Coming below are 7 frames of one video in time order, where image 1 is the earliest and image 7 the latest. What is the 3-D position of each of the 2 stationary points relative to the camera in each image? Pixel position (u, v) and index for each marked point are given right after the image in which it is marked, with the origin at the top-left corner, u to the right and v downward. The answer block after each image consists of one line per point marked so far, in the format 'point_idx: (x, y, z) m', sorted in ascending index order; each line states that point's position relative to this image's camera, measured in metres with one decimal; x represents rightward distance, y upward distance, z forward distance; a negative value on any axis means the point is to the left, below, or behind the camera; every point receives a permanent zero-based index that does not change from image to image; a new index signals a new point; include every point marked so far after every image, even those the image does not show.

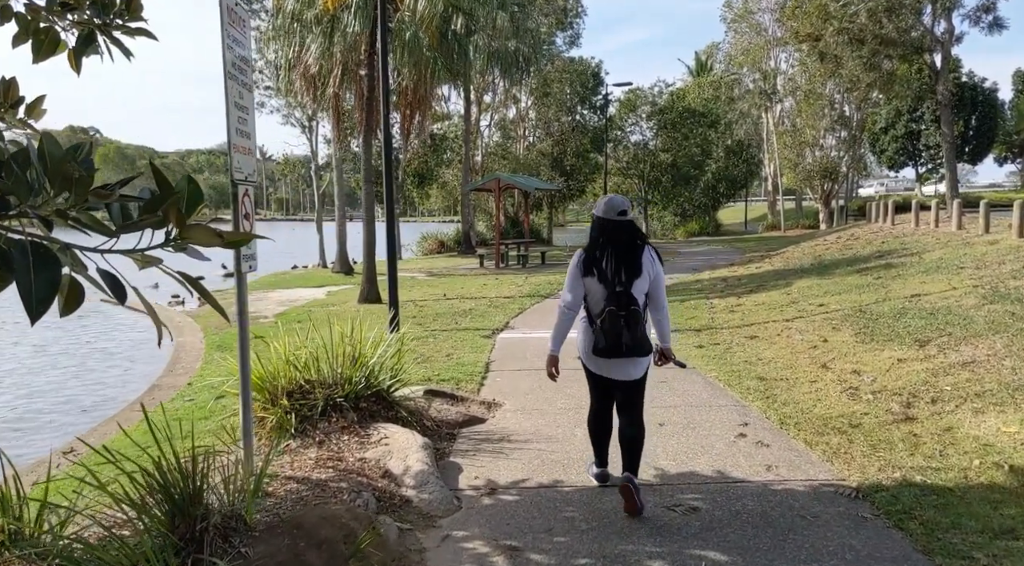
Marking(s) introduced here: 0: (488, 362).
0: (-0.3, -0.9, +8.8) m
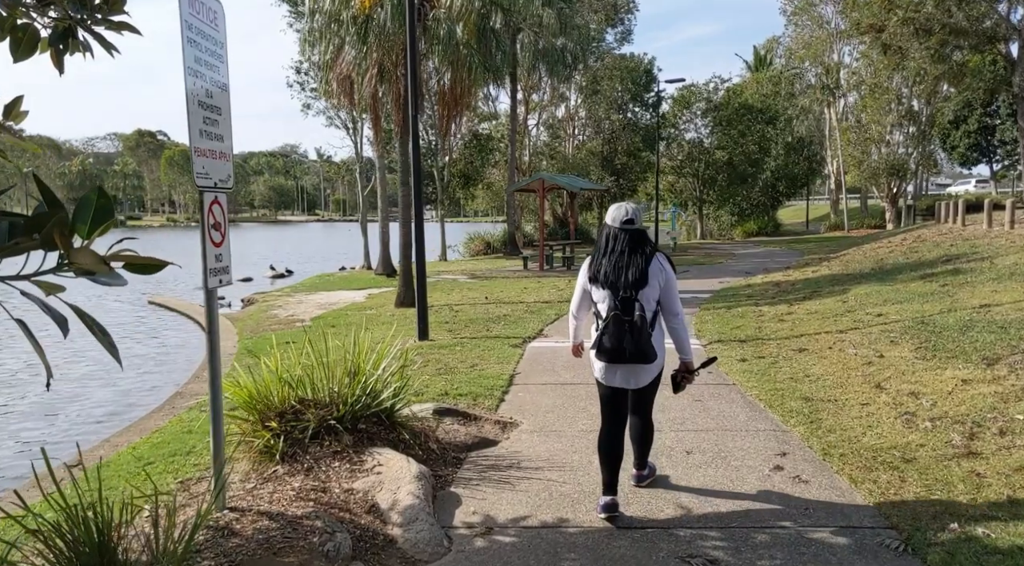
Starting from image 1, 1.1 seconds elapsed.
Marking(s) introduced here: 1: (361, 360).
0: (0.0, -0.9, +8.3) m
1: (-1.1, -0.5, +5.8) m
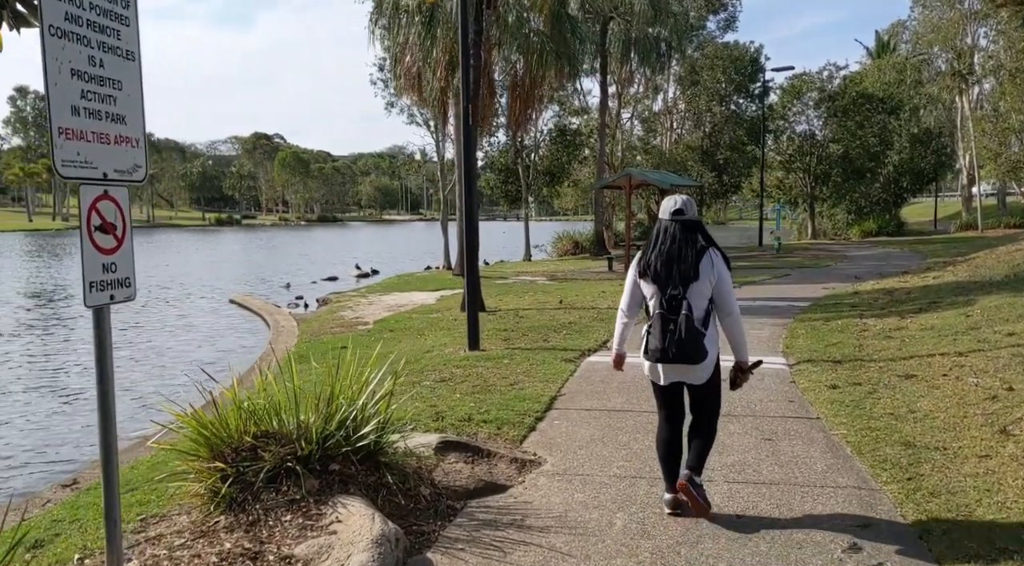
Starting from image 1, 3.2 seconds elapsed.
0: (+0.4, -1.0, +7.2) m
1: (-1.0, -0.6, +4.9) m
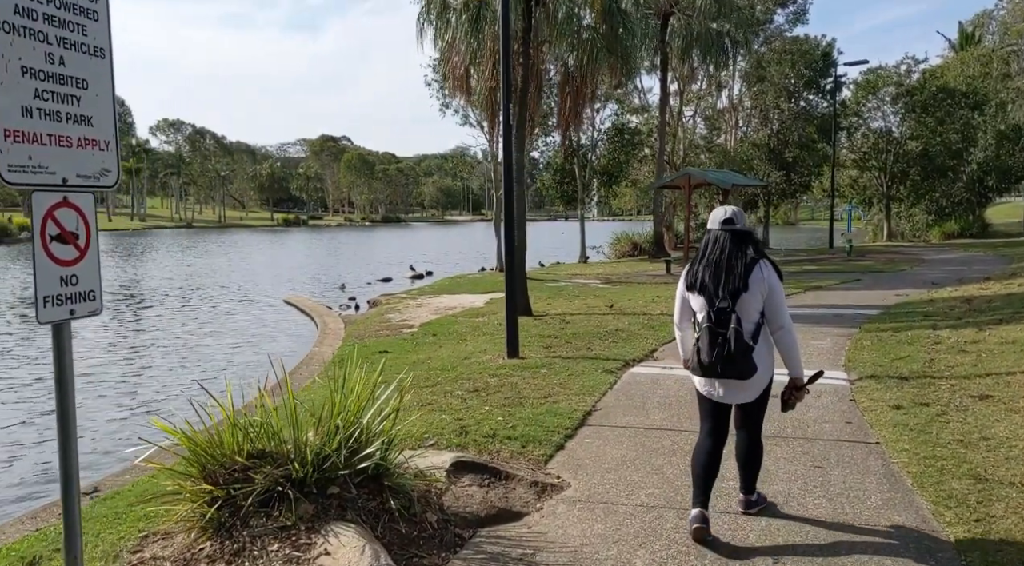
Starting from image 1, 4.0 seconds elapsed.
0: (+0.6, -1.1, +6.8) m
1: (-0.9, -0.7, +4.6) m
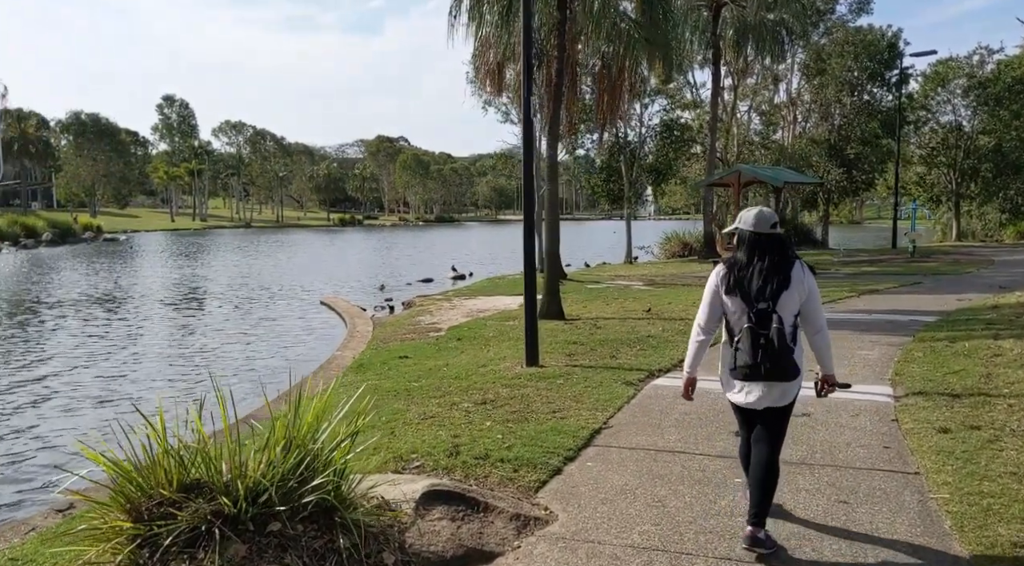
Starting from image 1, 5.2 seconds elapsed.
0: (+0.7, -1.1, +6.2) m
1: (-1.1, -0.7, +4.1) m
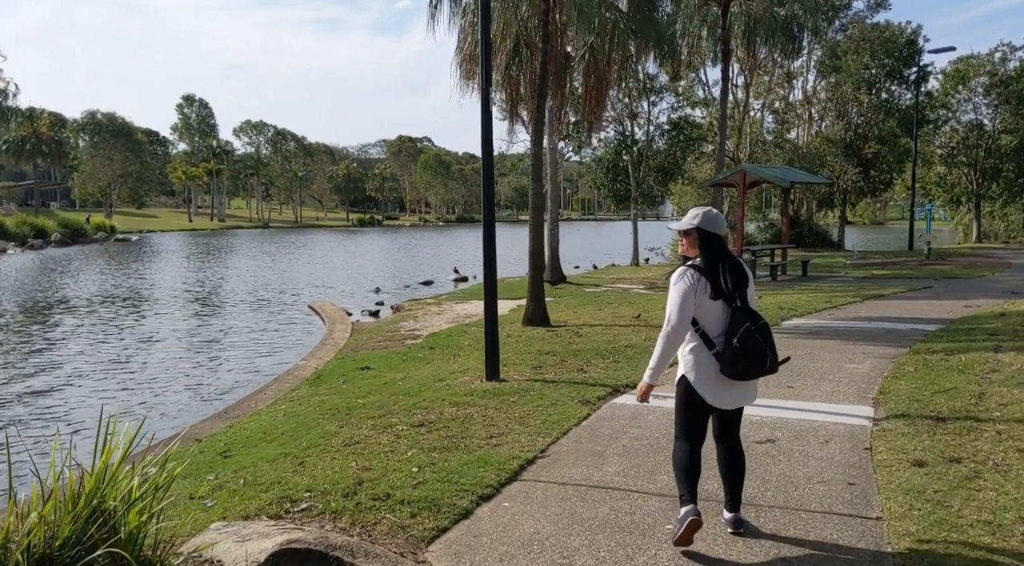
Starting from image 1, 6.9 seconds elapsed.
0: (+0.1, -1.2, +5.5) m
1: (-1.7, -0.8, +3.5) m
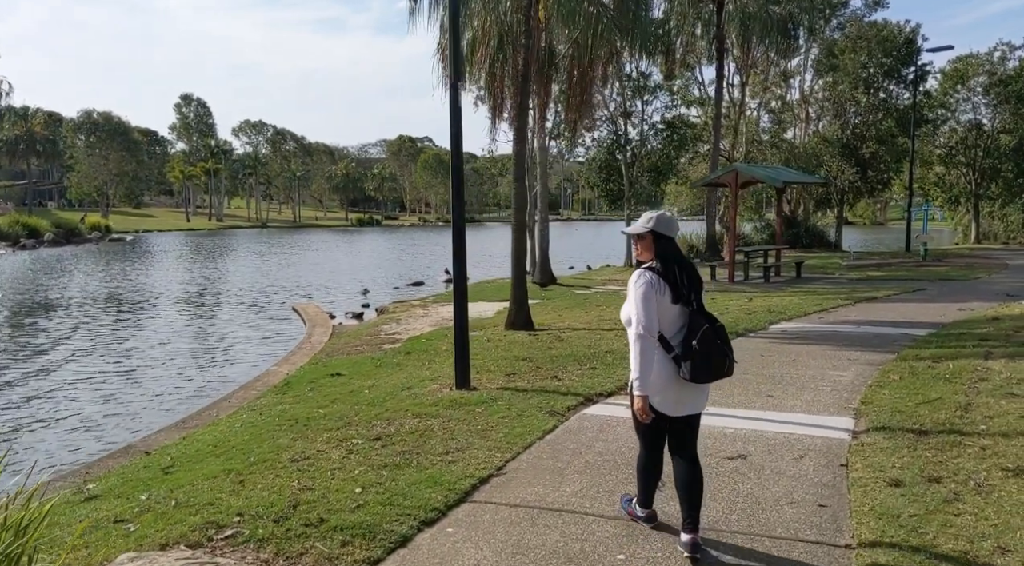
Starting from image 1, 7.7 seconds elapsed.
0: (-0.2, -1.3, +5.2) m
1: (-2.0, -0.8, +3.2) m
